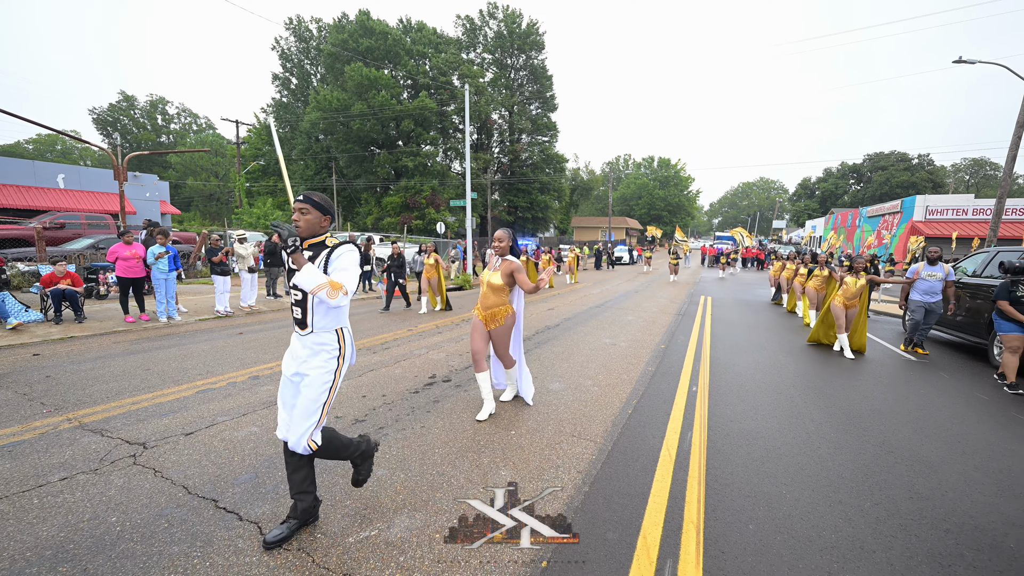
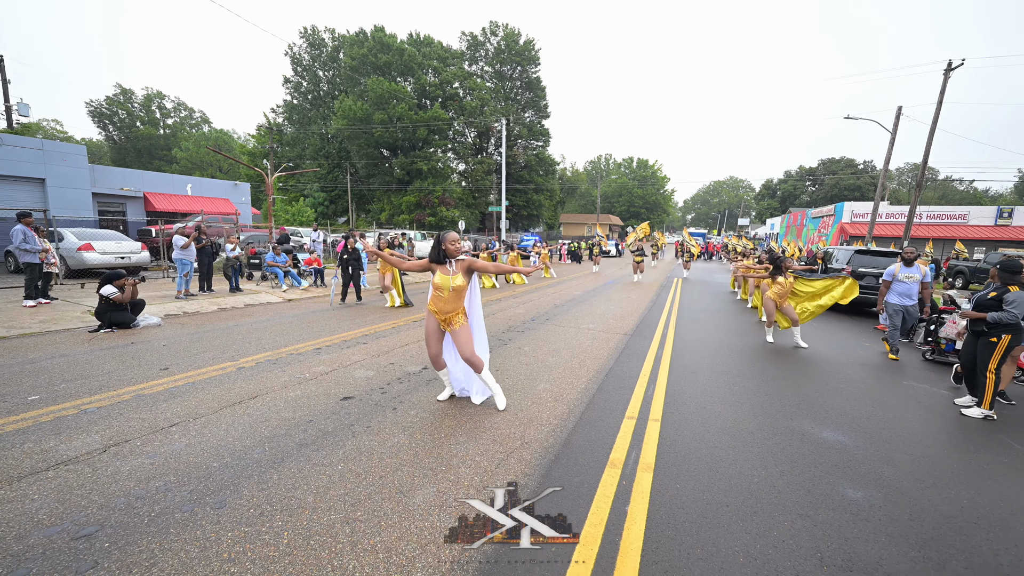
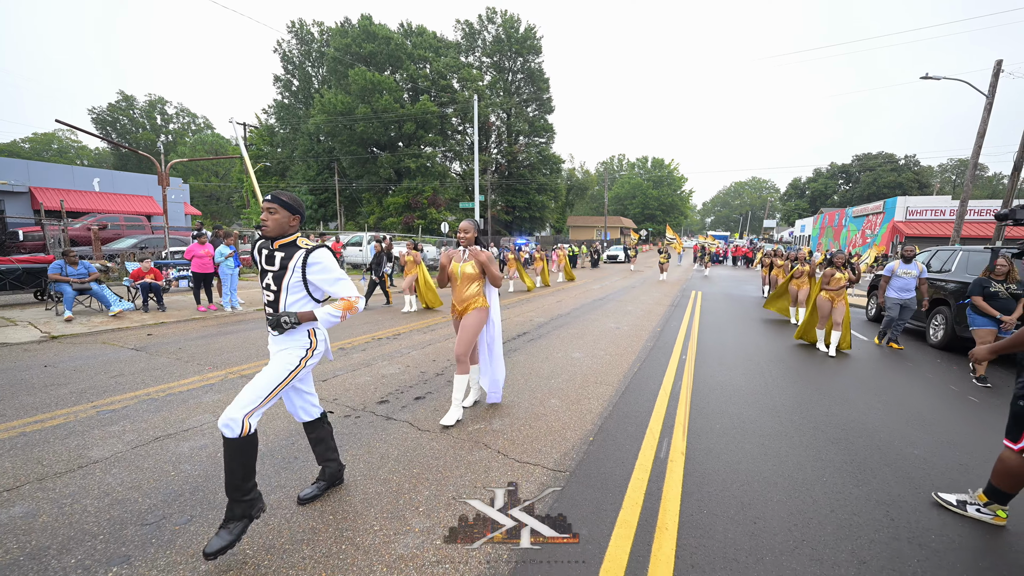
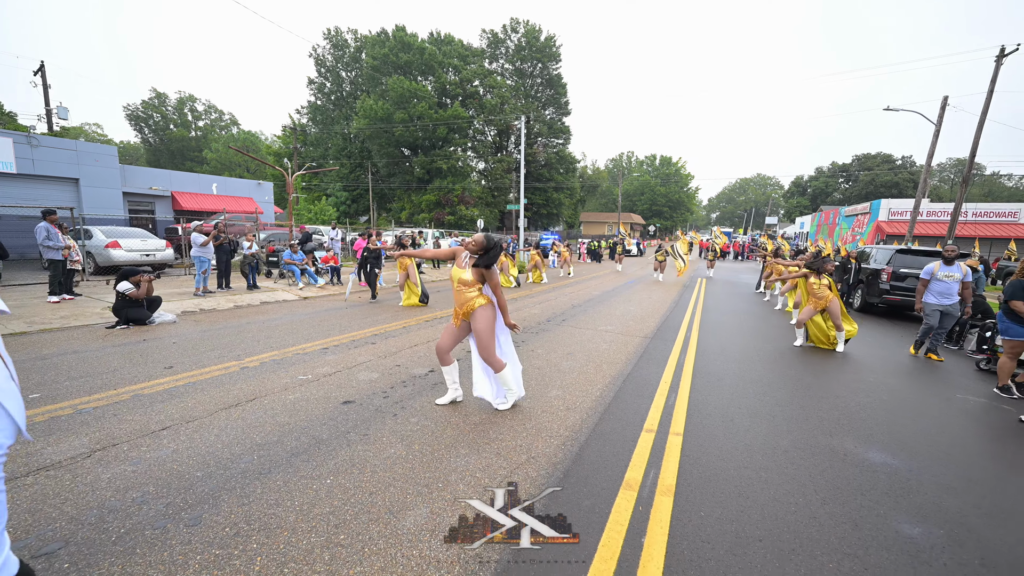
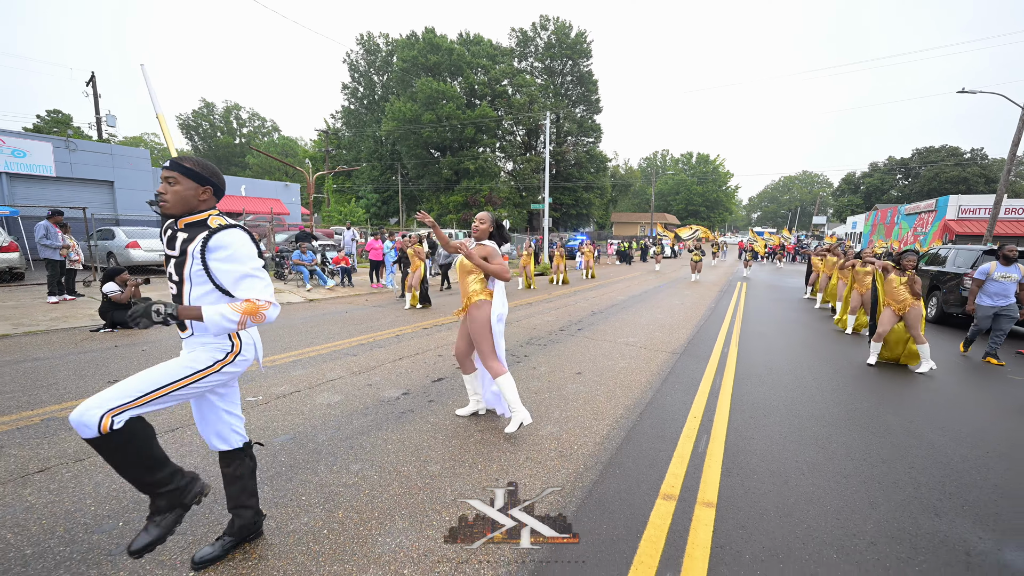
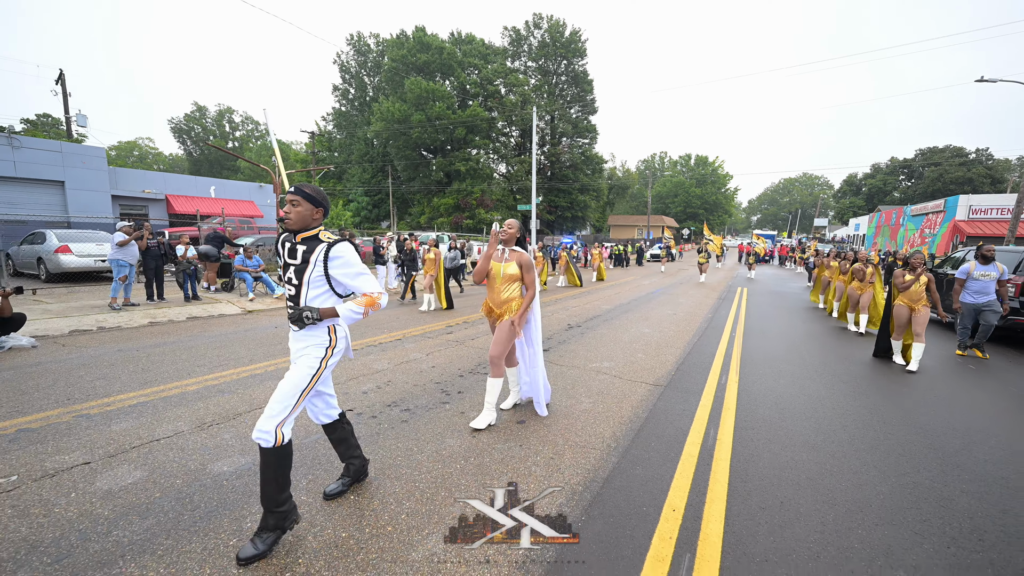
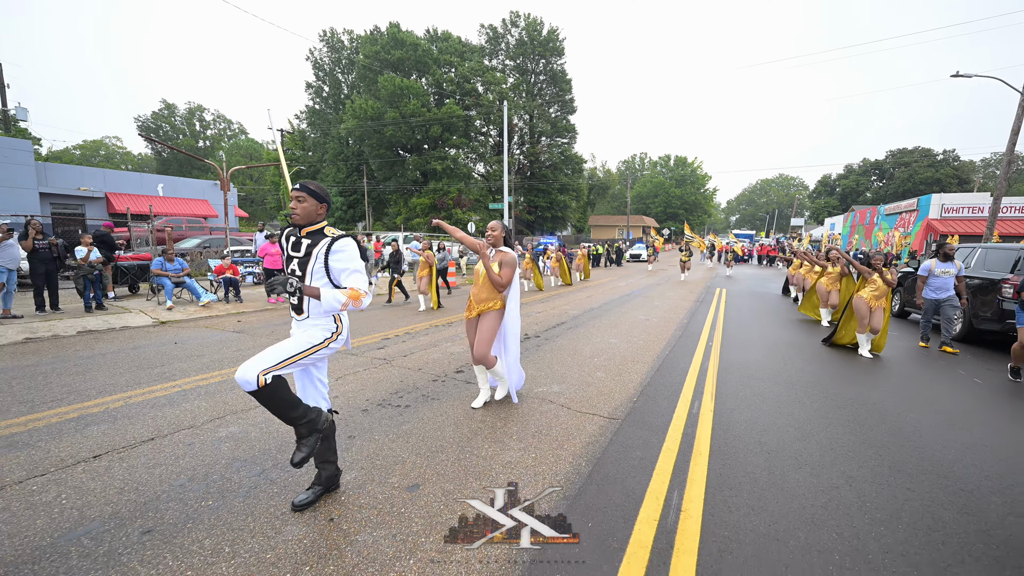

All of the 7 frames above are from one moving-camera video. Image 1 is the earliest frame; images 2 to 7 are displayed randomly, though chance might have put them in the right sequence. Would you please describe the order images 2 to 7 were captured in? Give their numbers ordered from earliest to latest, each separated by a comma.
3, 7, 6, 5, 4, 2
